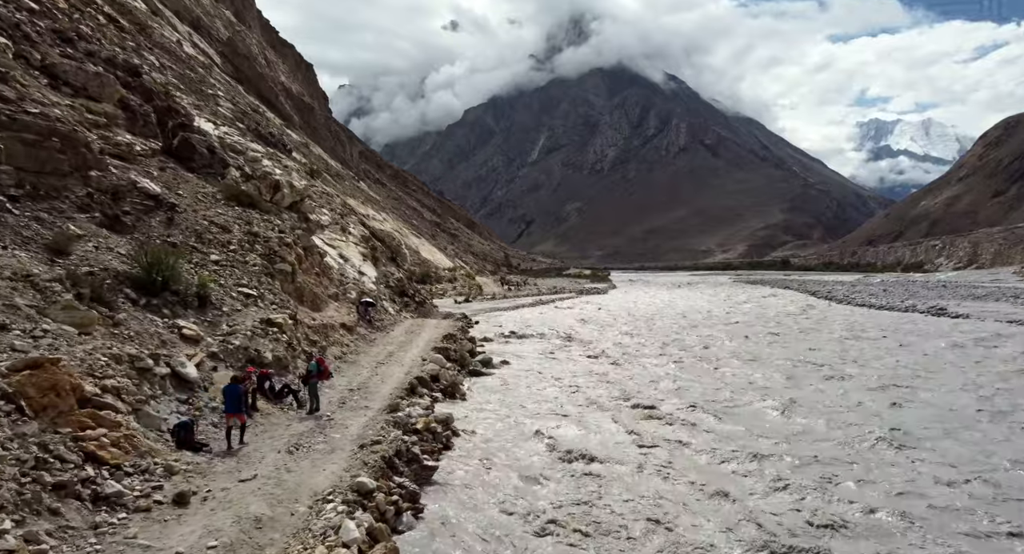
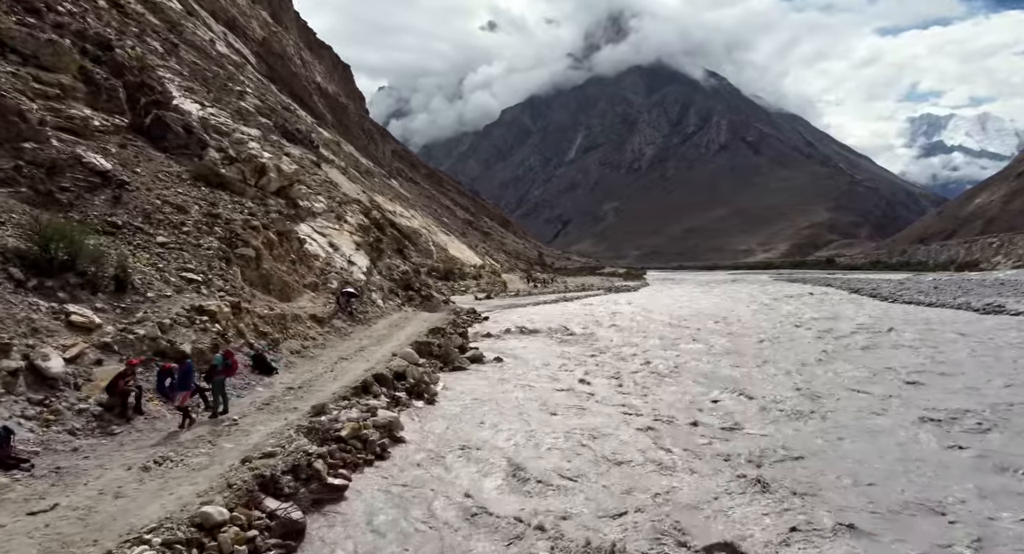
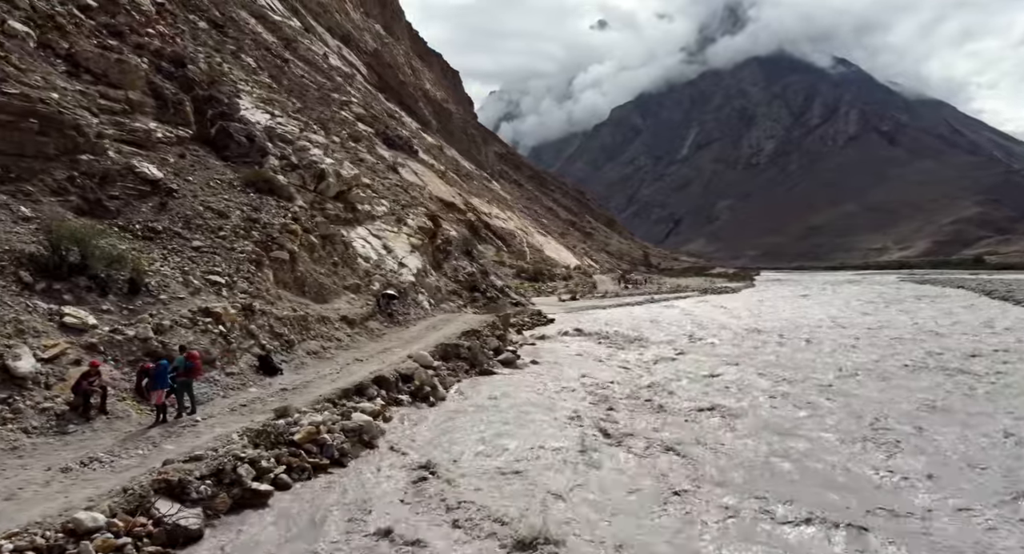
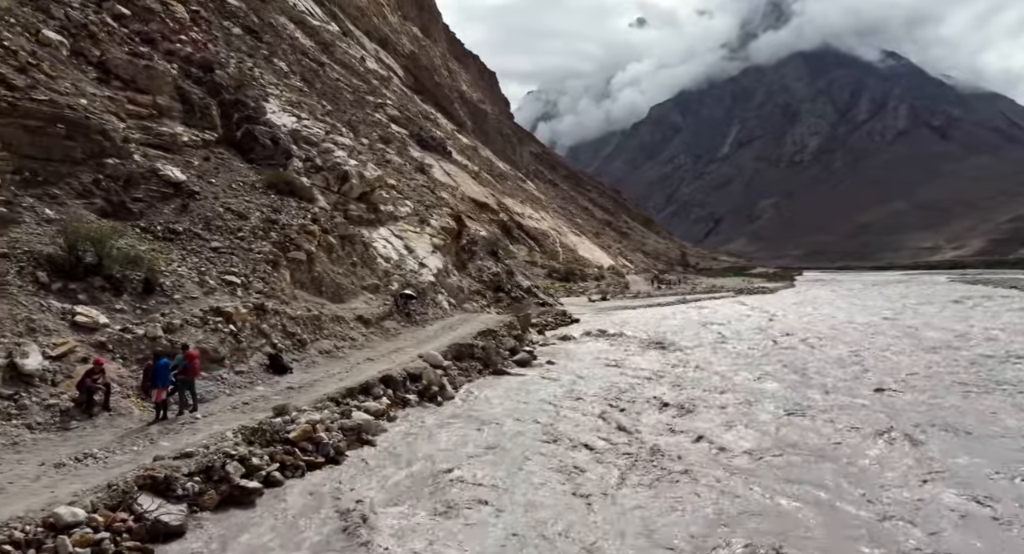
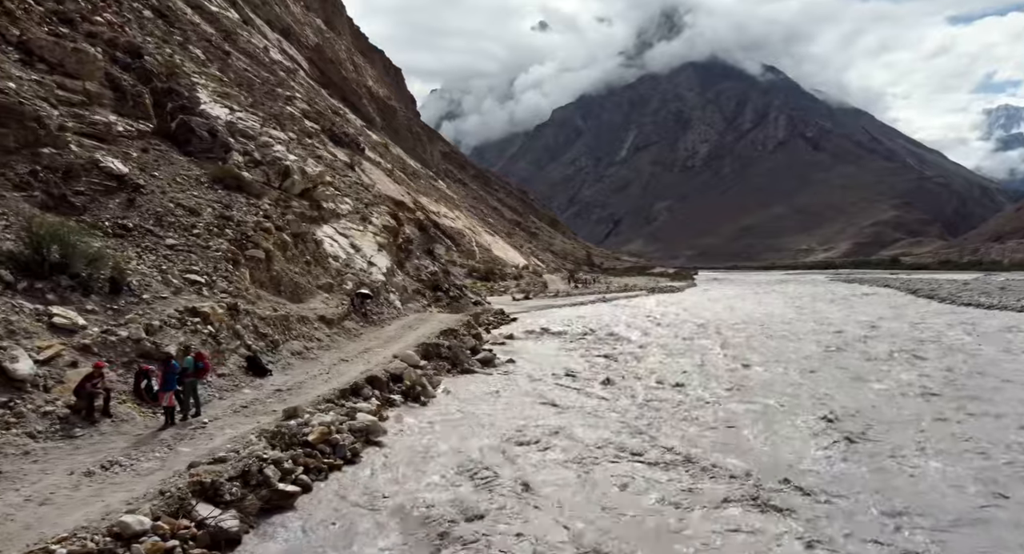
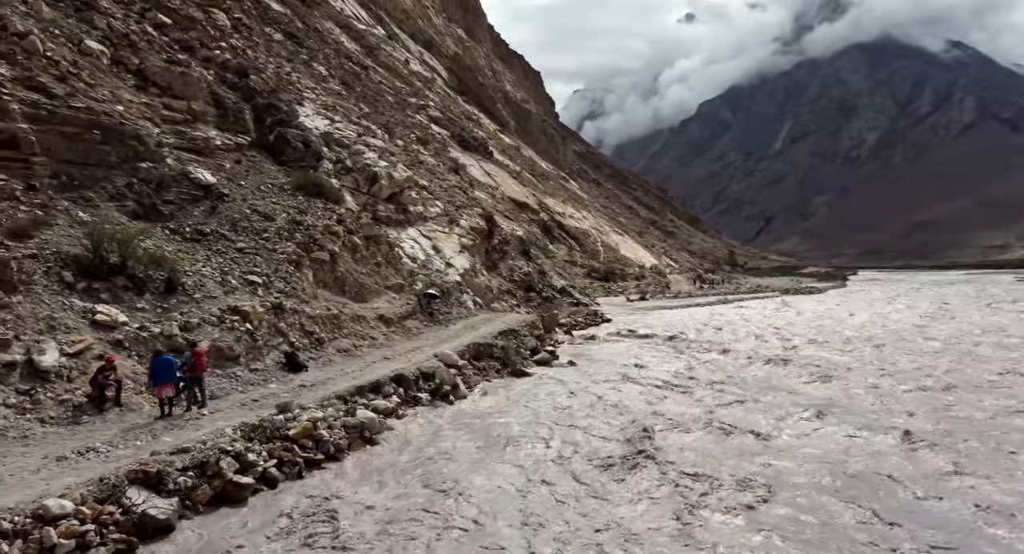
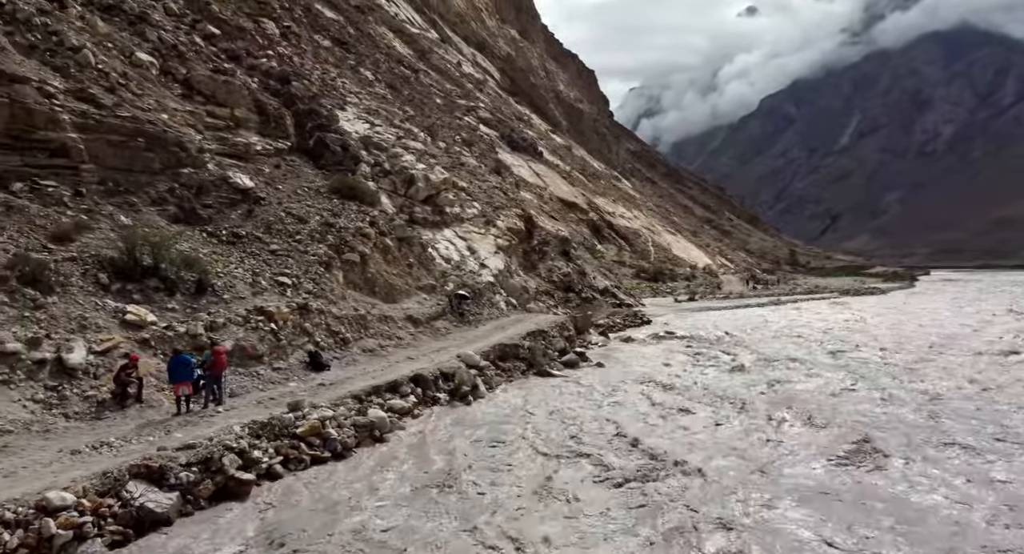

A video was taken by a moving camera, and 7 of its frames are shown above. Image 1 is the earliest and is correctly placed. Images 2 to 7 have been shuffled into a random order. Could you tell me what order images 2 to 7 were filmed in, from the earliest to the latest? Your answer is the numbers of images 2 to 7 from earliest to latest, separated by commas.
2, 5, 3, 4, 6, 7
